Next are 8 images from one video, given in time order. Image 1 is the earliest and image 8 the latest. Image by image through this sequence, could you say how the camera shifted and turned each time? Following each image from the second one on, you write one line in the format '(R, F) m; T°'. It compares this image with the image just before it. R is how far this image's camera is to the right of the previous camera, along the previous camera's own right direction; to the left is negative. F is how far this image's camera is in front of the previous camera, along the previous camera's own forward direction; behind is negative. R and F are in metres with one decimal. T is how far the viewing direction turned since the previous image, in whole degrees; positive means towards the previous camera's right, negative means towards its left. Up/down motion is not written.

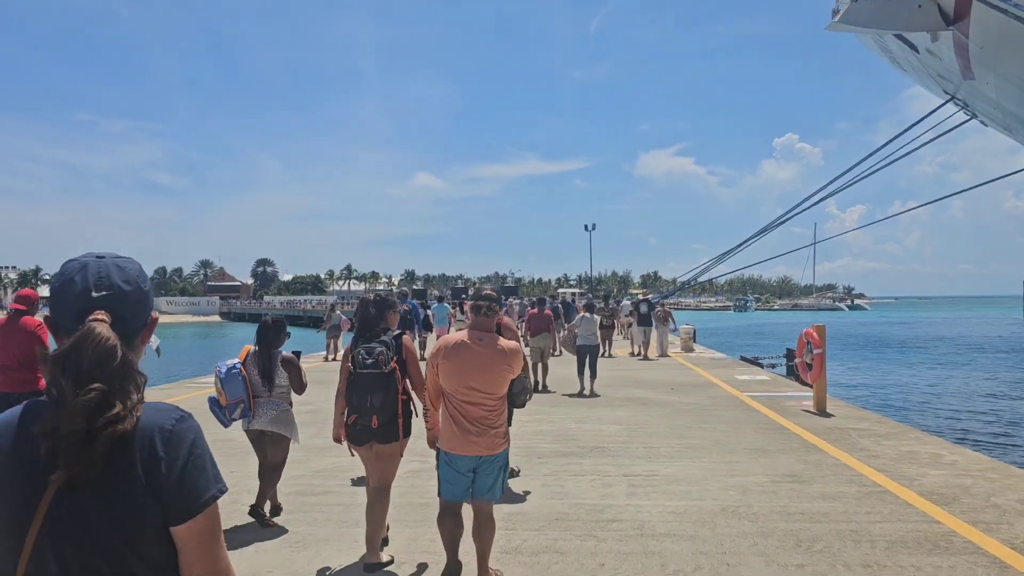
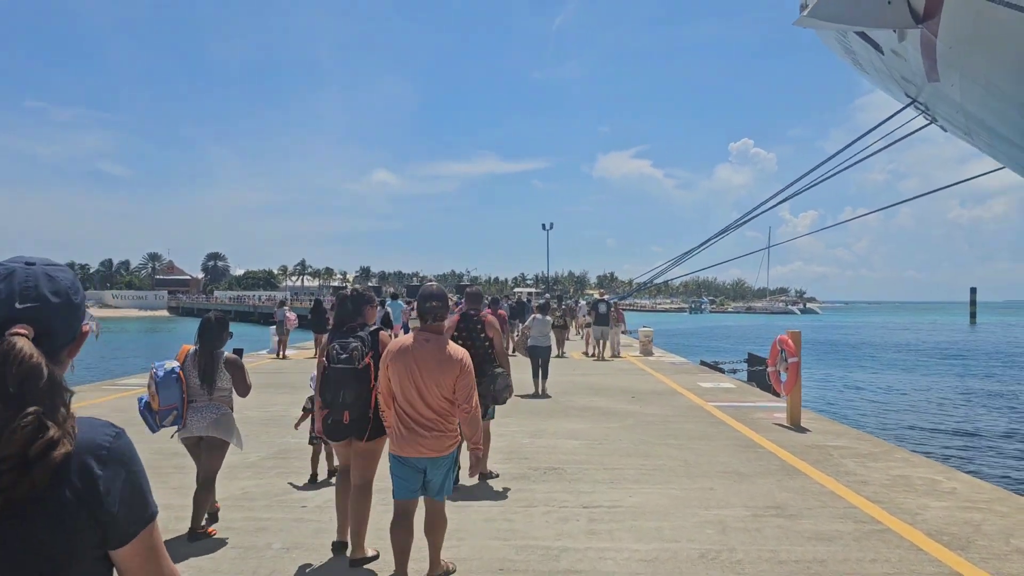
(+0.1, +0.9) m; +3°
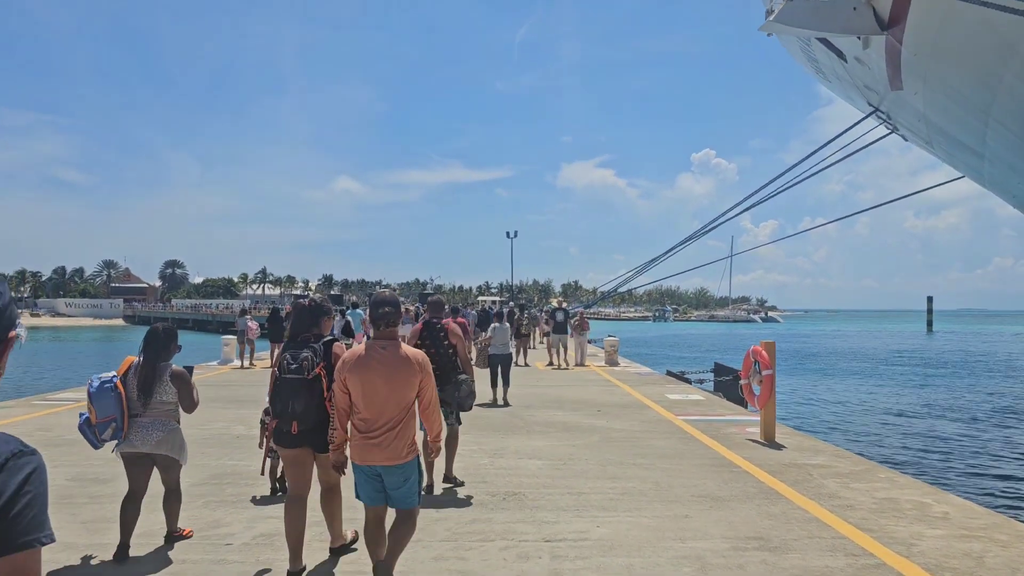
(+0.1, +0.6) m; +2°
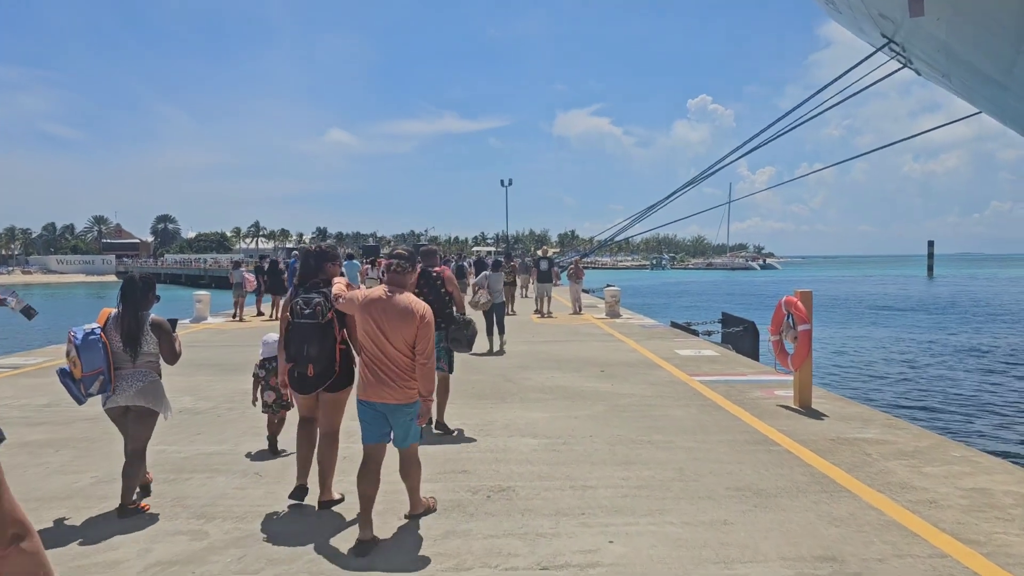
(+0.1, +1.3) m; 0°
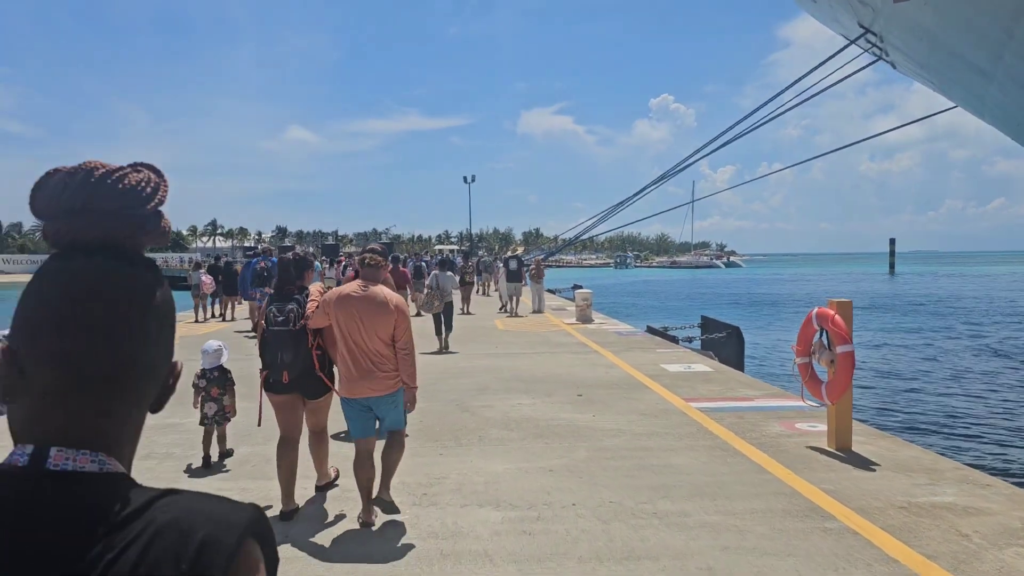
(+0.1, +1.7) m; +2°
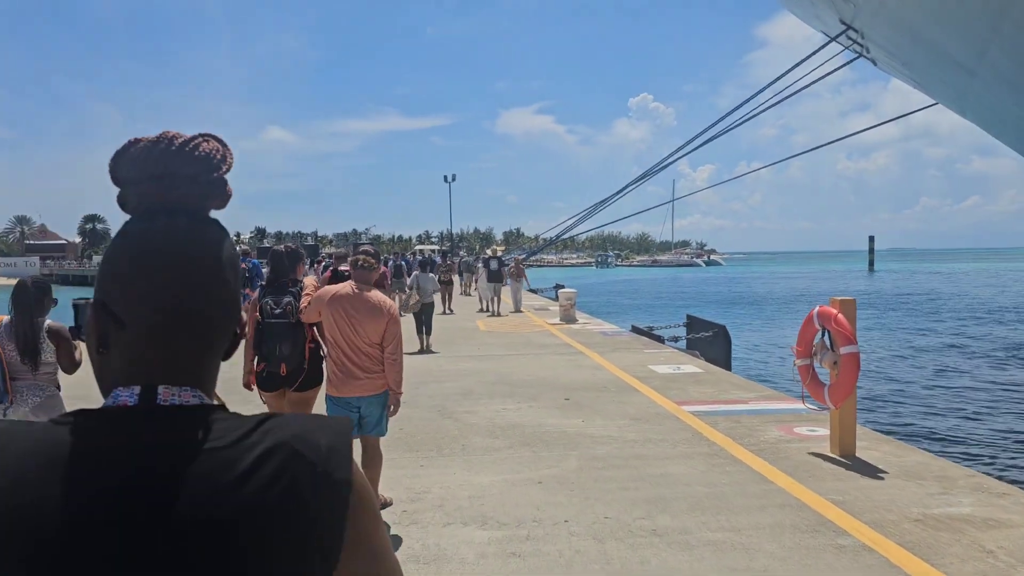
(0.0, +0.3) m; +1°
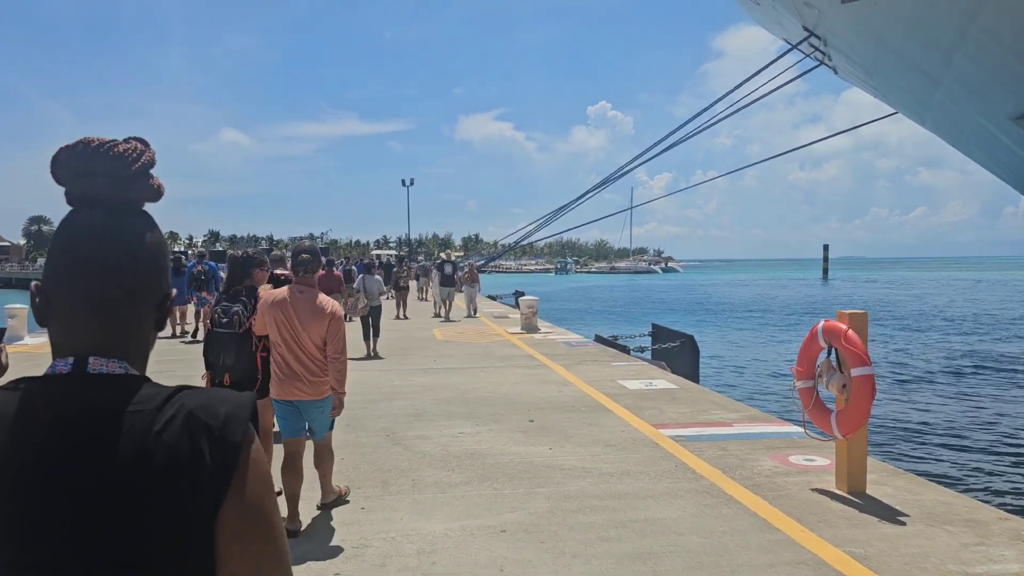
(0.0, +0.8) m; +3°
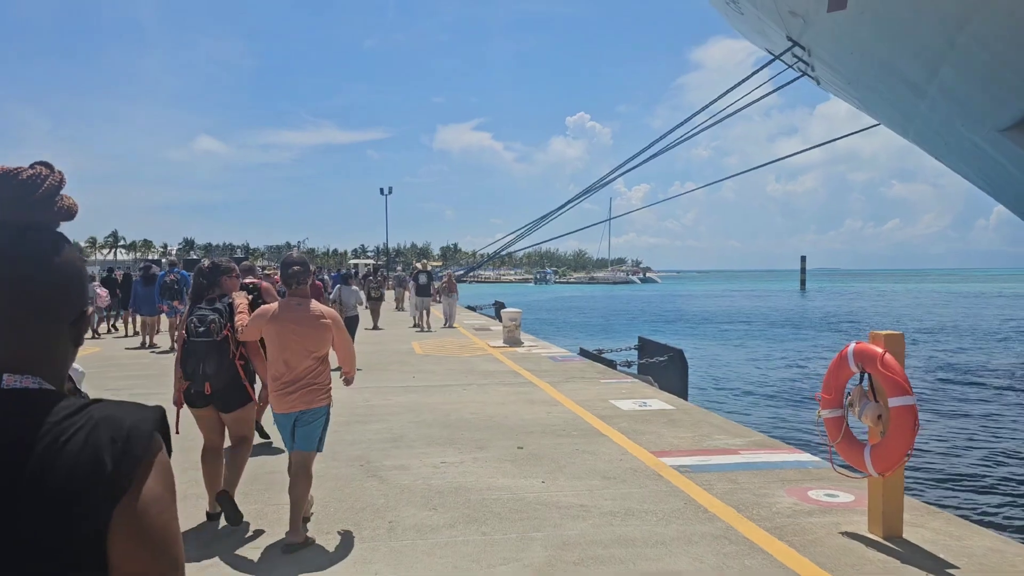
(-0.1, +0.6) m; +1°
